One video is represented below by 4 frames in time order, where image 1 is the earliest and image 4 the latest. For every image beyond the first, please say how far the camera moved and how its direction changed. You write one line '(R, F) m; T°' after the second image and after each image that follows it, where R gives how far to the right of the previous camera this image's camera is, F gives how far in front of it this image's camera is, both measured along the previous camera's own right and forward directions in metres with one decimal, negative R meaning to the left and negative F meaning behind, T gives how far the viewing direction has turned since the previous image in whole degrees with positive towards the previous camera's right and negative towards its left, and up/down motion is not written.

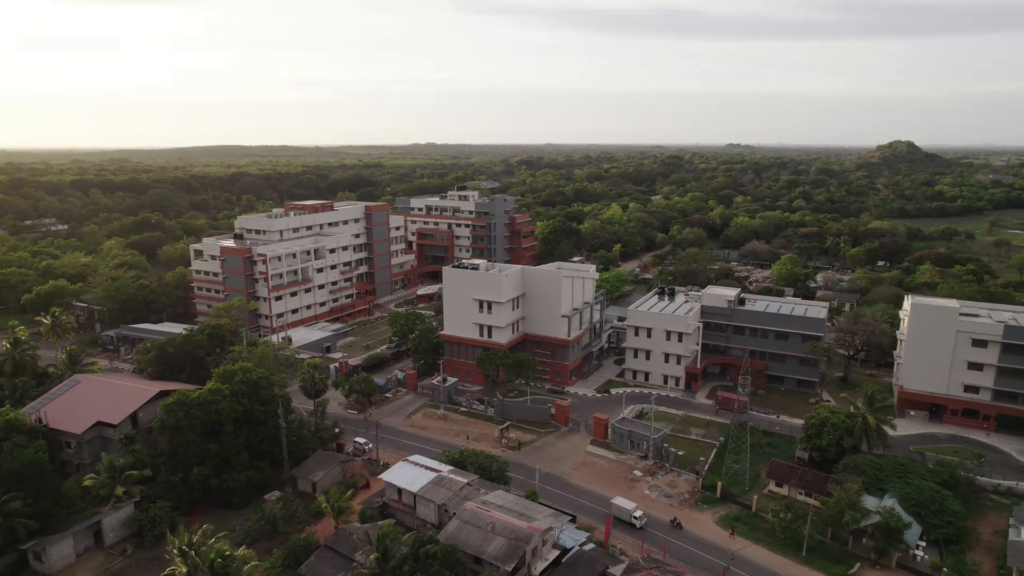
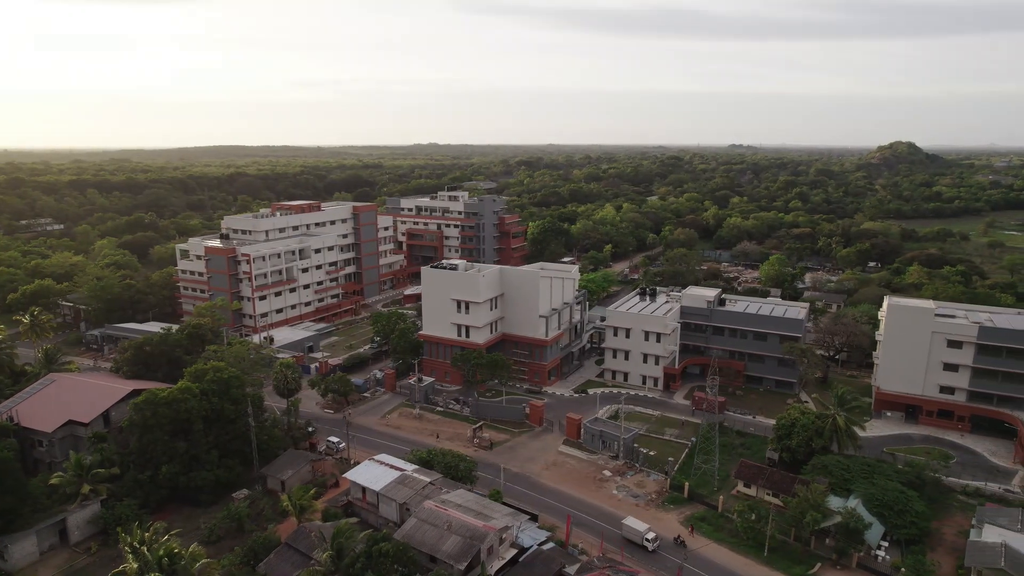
(+1.5, -0.1) m; 0°
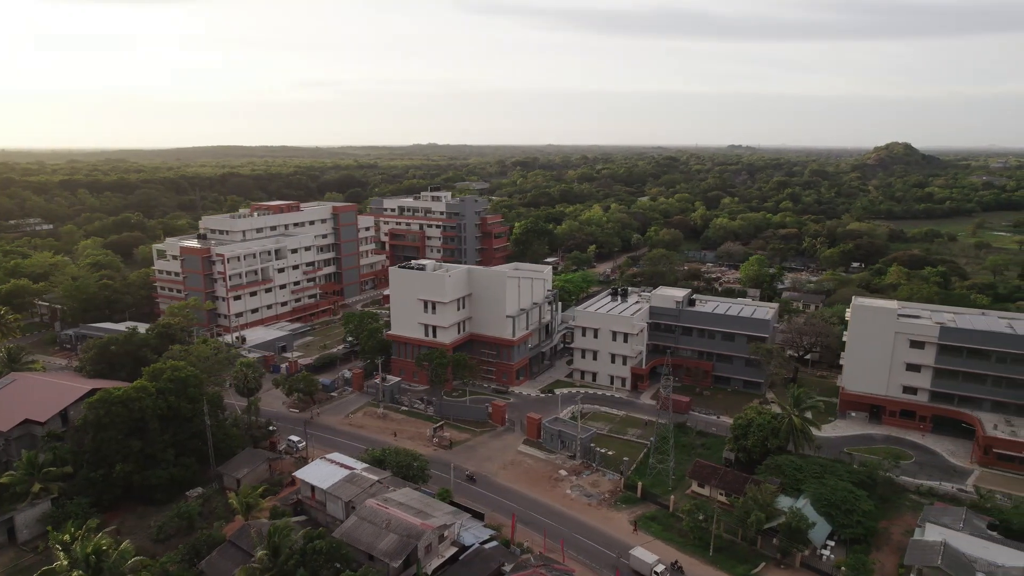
(+2.1, -0.1) m; 0°
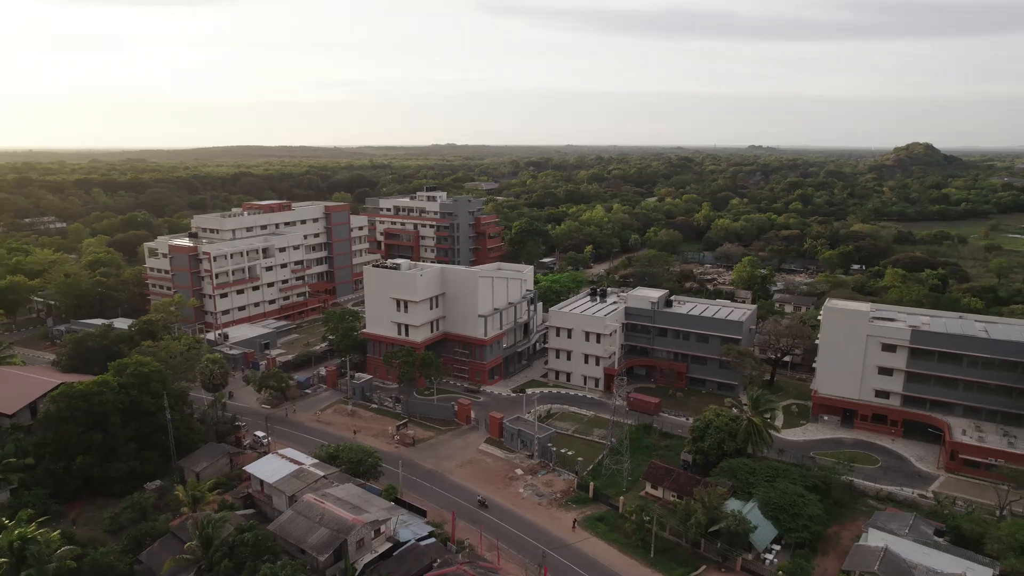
(+2.9, -0.1) m; -2°
